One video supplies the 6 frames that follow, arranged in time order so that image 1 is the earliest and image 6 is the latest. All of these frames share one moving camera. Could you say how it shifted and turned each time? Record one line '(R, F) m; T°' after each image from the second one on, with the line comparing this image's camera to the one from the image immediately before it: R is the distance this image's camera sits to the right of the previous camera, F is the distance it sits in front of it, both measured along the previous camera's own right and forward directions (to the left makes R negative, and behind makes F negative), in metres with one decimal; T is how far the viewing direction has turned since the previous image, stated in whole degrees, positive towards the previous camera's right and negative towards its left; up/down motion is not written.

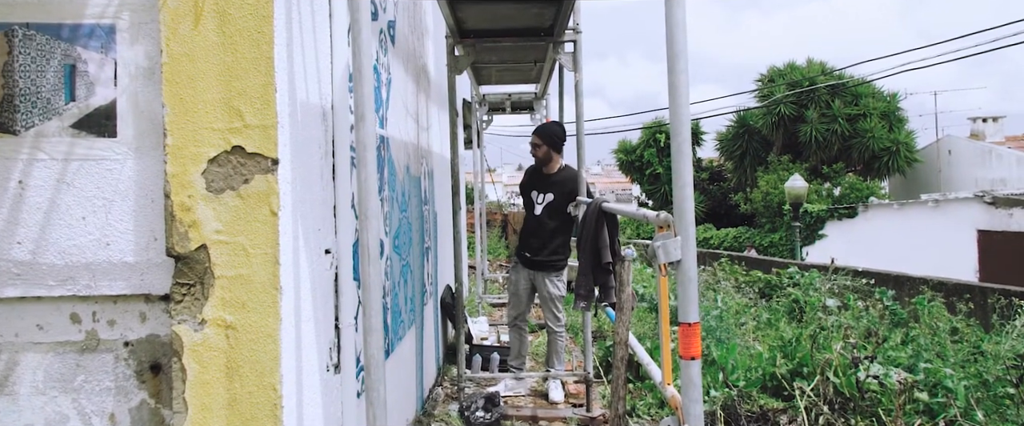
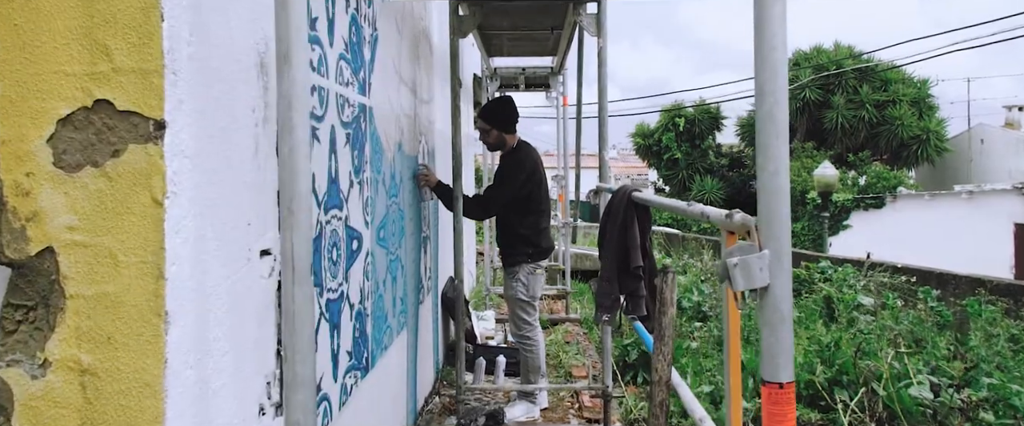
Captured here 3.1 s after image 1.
(0.0, +0.6) m; -1°
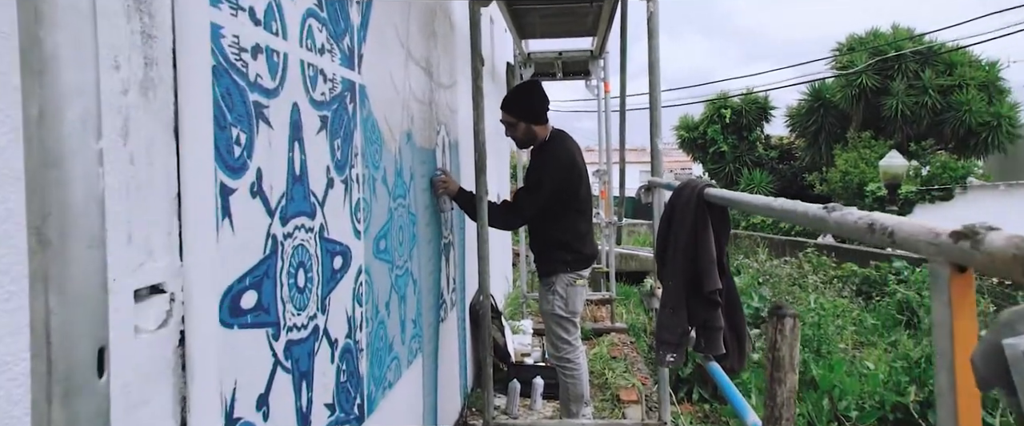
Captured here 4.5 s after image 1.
(0.0, +0.6) m; -4°
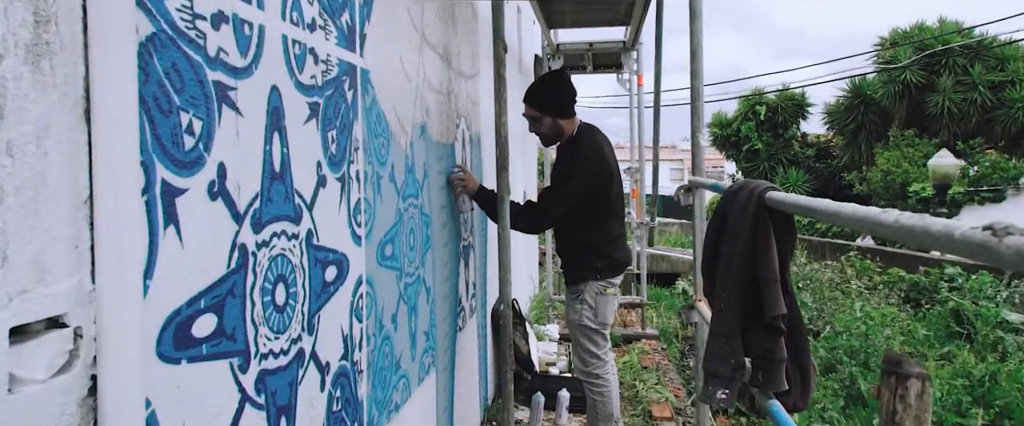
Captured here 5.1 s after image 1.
(0.0, +0.3) m; -3°
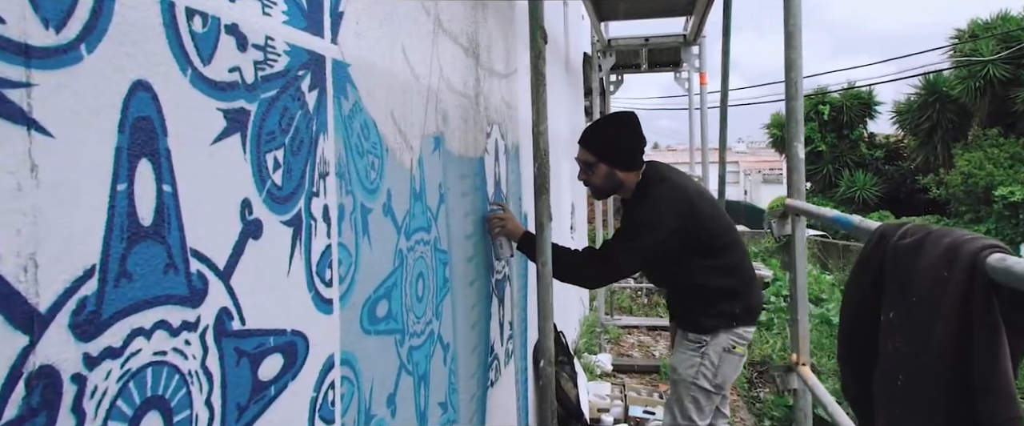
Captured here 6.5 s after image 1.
(0.0, +0.6) m; -5°
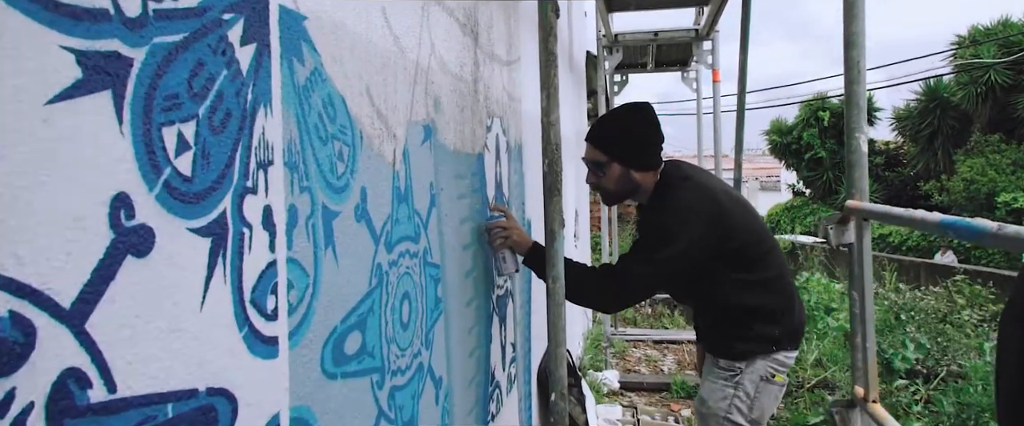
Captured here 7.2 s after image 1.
(0.0, +0.3) m; 0°
